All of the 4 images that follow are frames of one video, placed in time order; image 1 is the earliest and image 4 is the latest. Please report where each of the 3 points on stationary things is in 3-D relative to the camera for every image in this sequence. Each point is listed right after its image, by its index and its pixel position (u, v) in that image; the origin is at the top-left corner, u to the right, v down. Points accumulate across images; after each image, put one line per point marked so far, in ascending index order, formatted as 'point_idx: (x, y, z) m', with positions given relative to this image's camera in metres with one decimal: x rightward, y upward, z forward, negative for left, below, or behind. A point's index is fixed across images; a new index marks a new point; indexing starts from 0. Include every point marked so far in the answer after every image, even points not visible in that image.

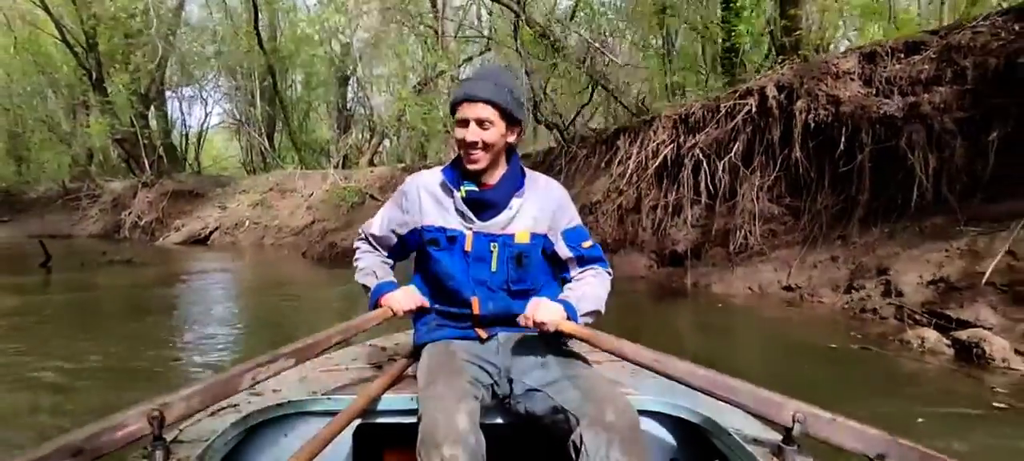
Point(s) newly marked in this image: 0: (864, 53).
0: (+3.5, +1.8, +5.6) m
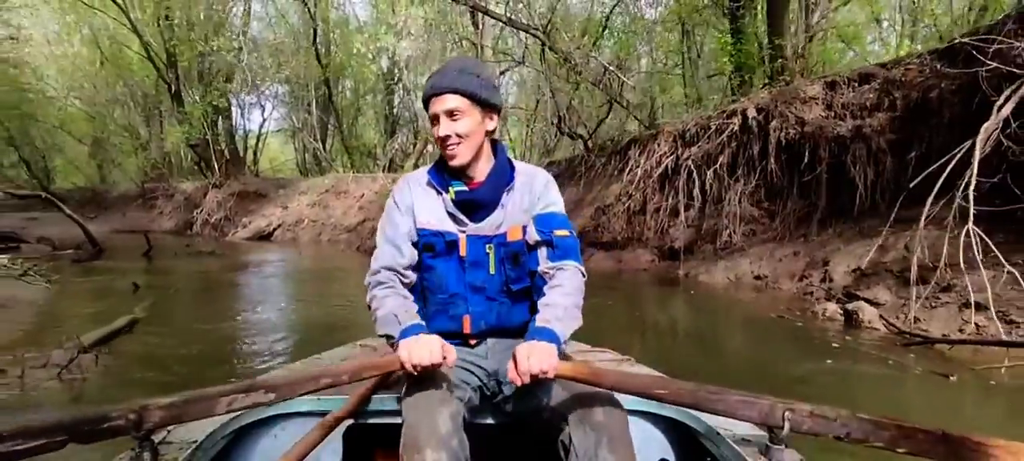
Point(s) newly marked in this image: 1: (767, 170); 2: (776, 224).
0: (+3.7, +1.8, +6.7) m
1: (+3.3, +0.8, +7.4) m
2: (+3.4, +0.1, +7.3) m
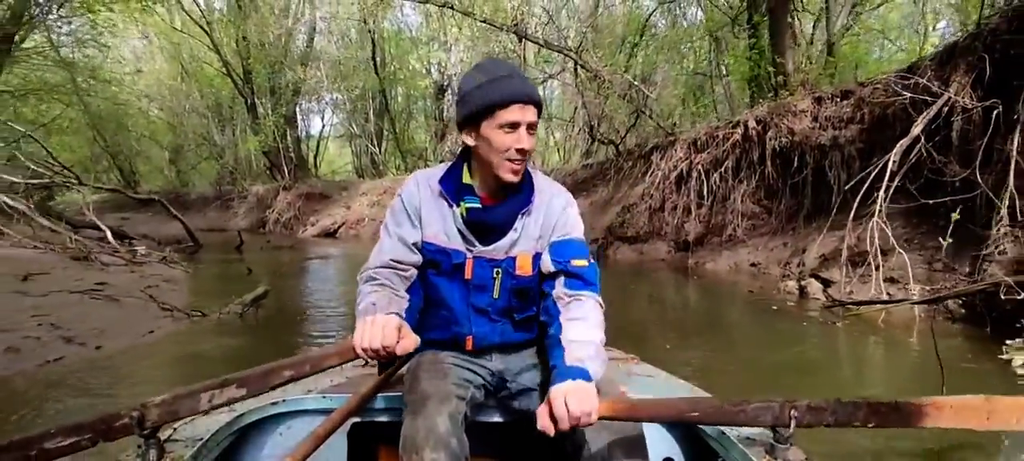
0: (+4.2, +1.8, +7.9) m
1: (+3.8, +0.9, +8.6) m
2: (+3.9, +0.2, +8.5) m
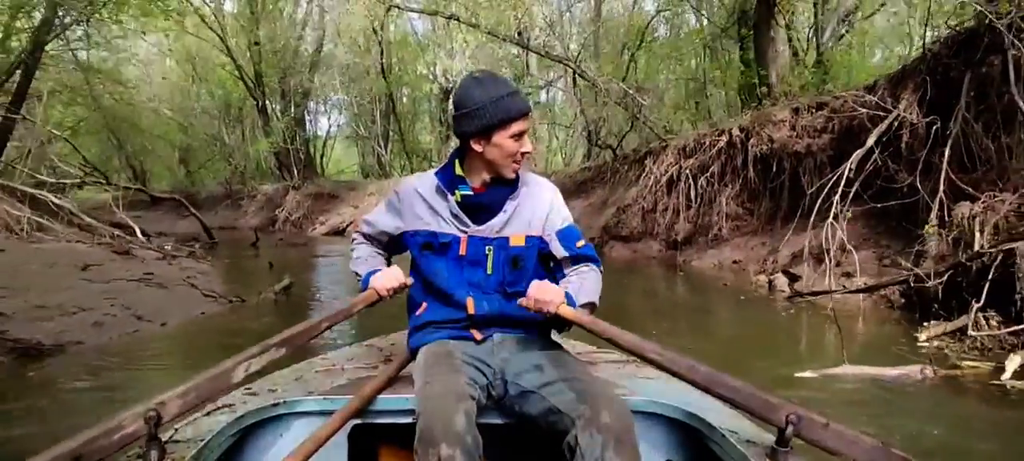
0: (+4.2, +1.8, +8.6) m
1: (+3.8, +0.8, +9.2) m
2: (+3.9, +0.2, +9.2) m
